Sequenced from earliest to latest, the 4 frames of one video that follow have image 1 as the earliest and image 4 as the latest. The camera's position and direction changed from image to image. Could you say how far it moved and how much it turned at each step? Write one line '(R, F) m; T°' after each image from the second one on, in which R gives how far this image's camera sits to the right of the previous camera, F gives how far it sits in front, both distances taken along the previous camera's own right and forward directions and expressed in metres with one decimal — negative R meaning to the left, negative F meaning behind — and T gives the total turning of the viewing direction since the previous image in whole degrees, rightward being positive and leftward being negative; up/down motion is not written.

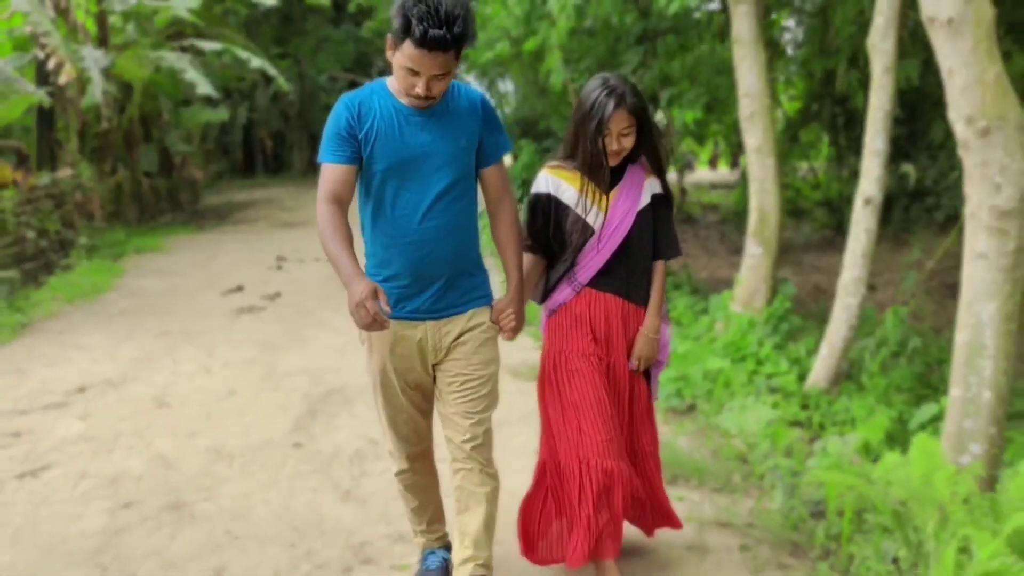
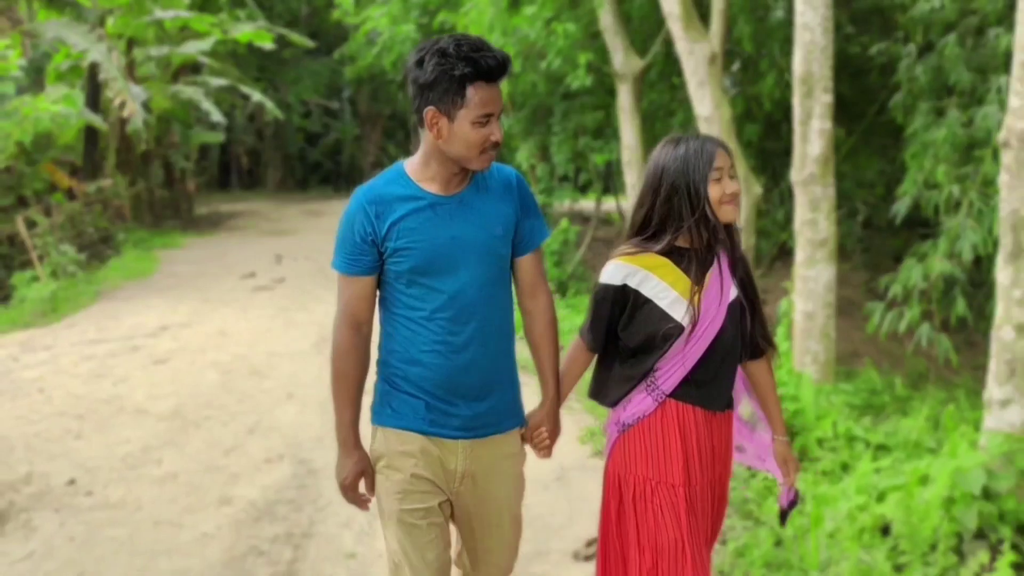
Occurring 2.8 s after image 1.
(+0.2, -2.8) m; +2°
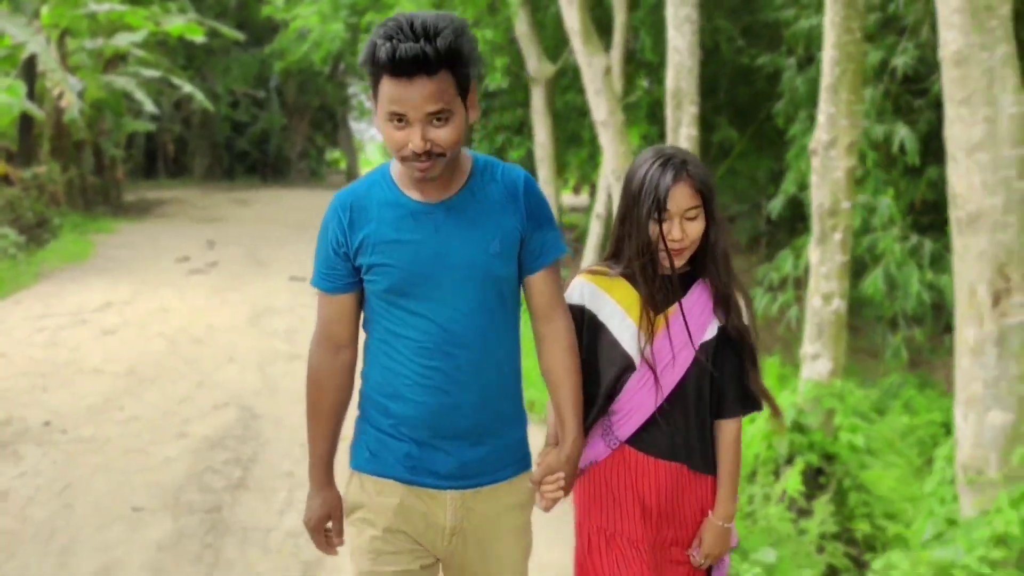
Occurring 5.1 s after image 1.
(+0.1, -0.9) m; +4°
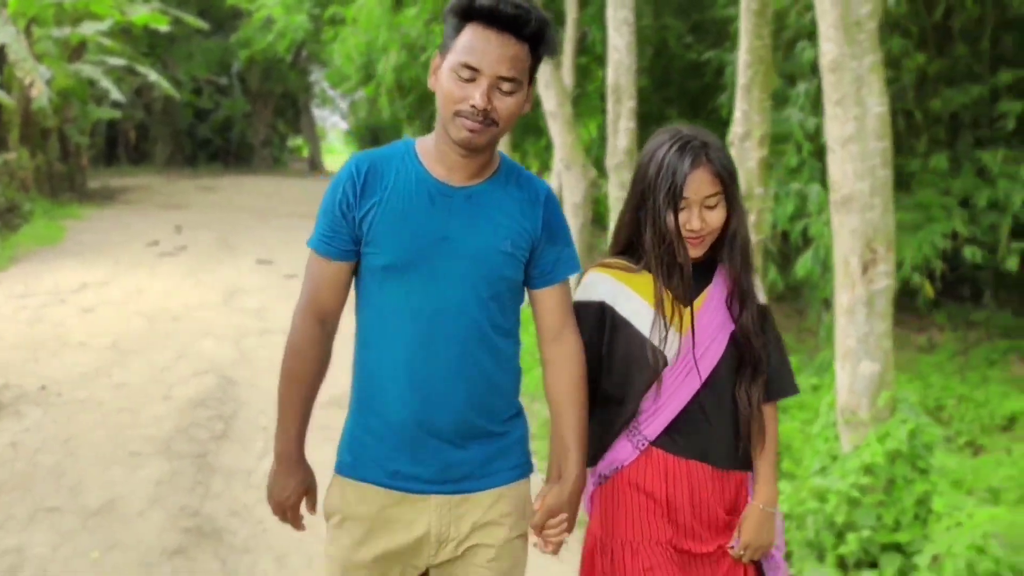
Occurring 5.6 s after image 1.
(+0.1, -0.6) m; +2°
